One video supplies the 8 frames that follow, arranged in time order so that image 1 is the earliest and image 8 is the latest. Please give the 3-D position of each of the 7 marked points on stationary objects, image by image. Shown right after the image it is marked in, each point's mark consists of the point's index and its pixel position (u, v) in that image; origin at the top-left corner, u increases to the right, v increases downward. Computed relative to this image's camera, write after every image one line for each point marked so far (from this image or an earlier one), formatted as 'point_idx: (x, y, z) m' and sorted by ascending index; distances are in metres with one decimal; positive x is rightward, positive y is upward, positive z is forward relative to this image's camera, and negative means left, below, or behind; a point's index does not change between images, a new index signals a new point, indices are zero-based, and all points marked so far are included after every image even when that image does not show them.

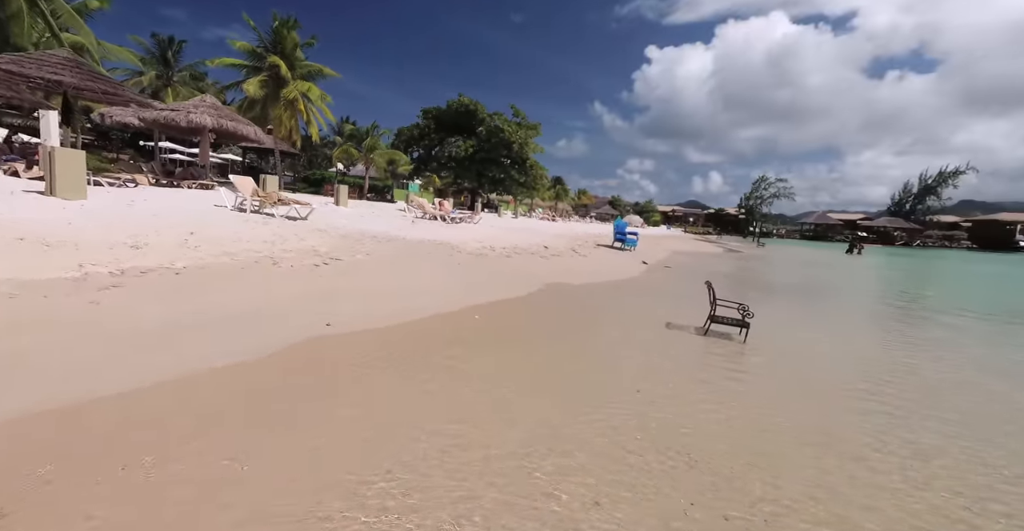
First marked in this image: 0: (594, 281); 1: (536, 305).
0: (+2.1, -0.3, +12.4) m
1: (+0.4, -0.8, +9.6) m
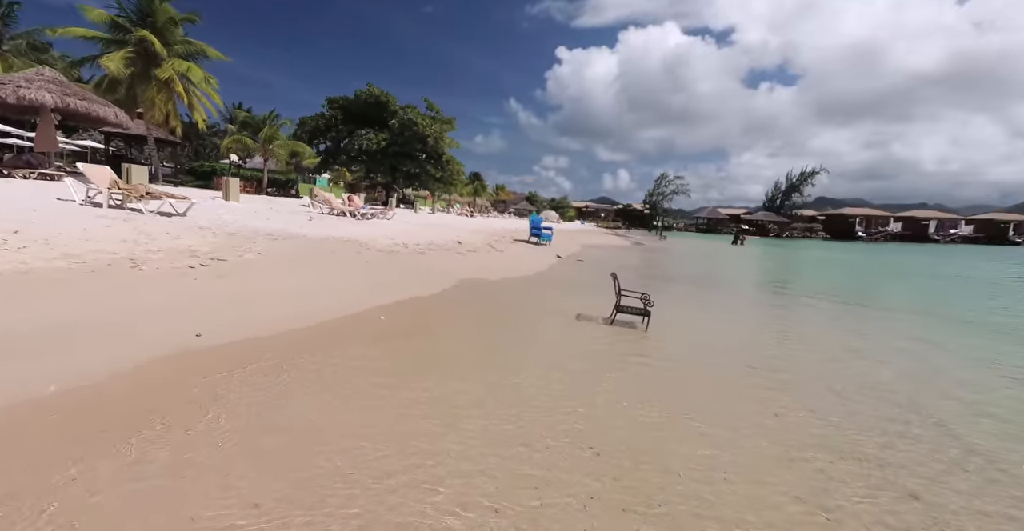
0: (-0.2, -0.2, +12.4) m
1: (-1.4, -0.7, +9.4) m
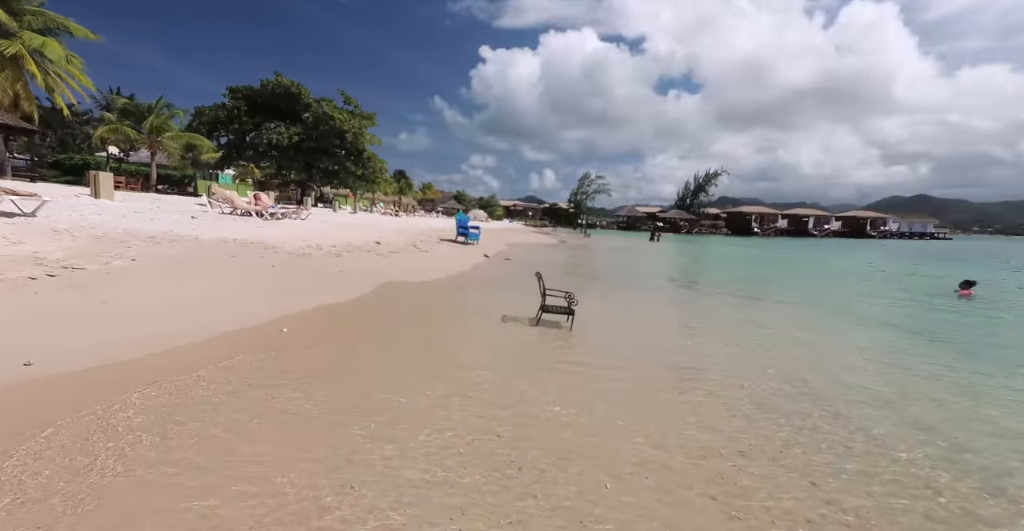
0: (-2.2, -0.2, +11.9) m
1: (-2.9, -0.8, +8.7) m
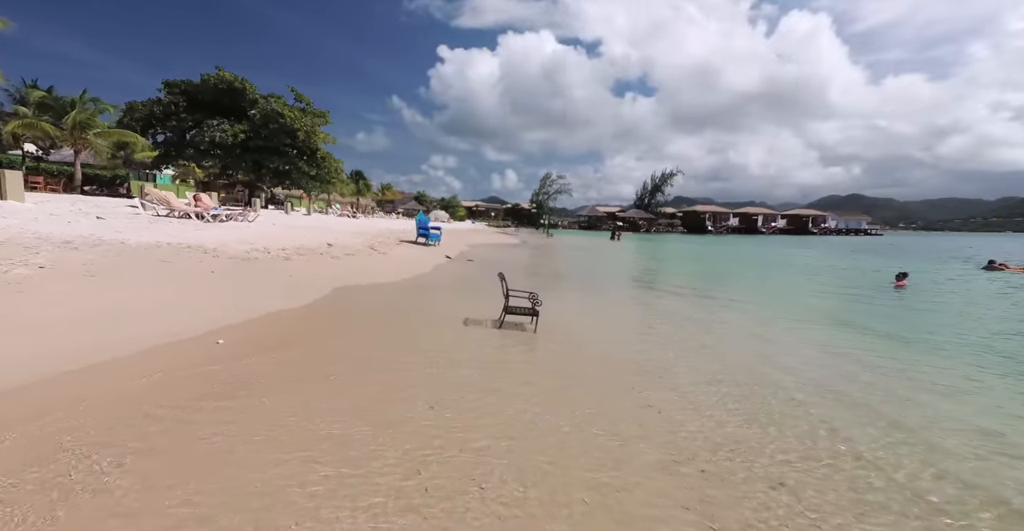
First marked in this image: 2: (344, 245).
0: (-3.2, -0.3, +11.4) m
1: (-3.6, -0.8, +8.2) m
2: (-5.1, +0.6, +14.0) m
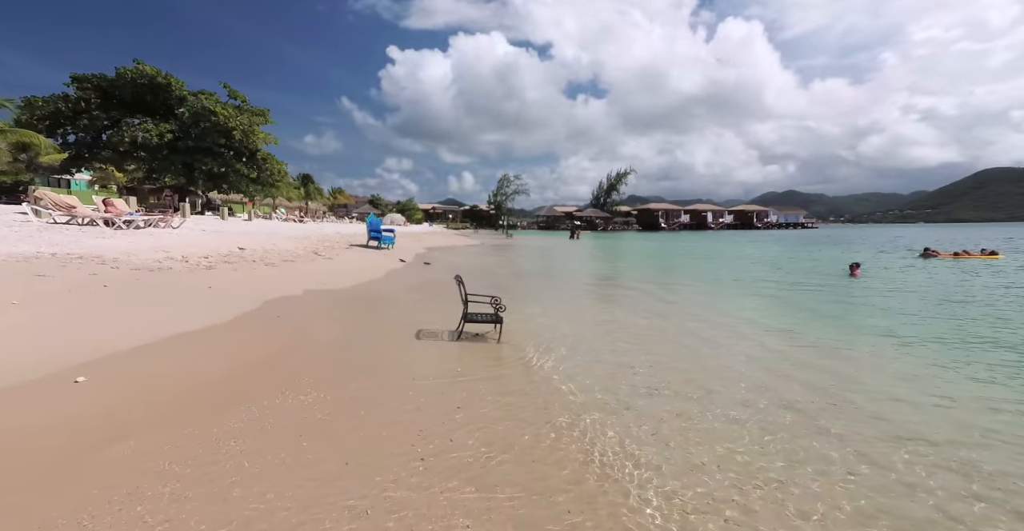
0: (-4.1, -0.4, +10.2) m
1: (-4.2, -1.0, +7.0) m
2: (-6.3, +0.4, +12.6) m
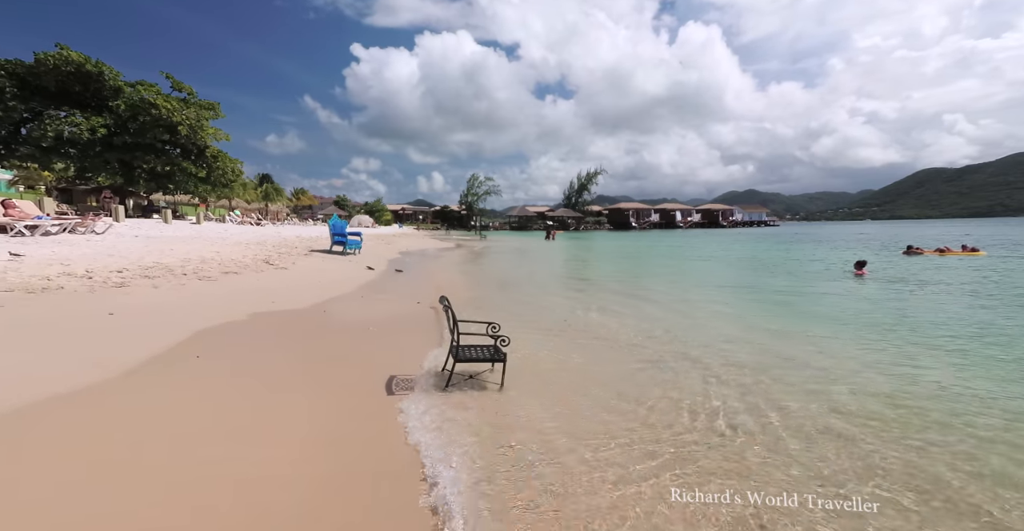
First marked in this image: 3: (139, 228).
0: (-4.3, -0.6, +8.5) m
1: (-4.2, -1.2, +5.3) m
2: (-6.7, +0.1, +10.8) m
3: (-13.7, +1.4, +17.1) m
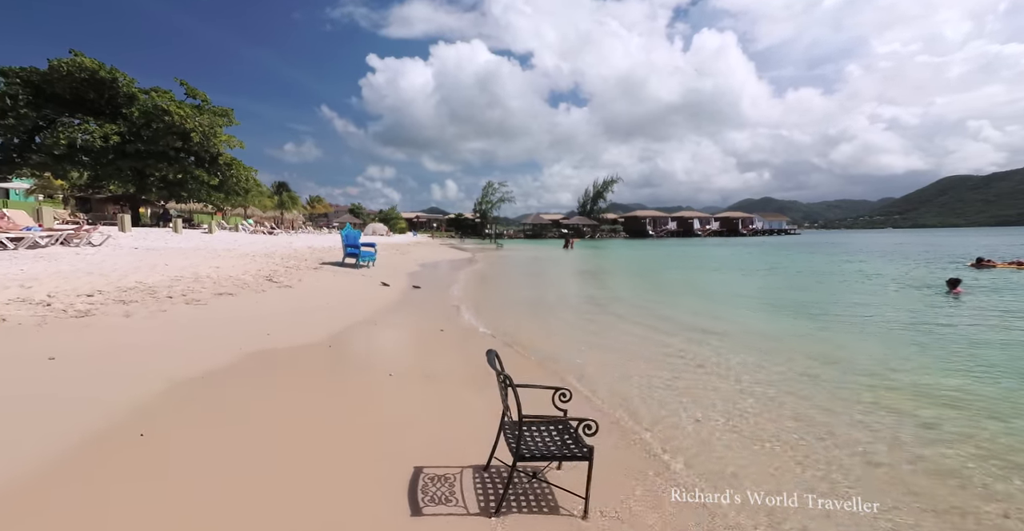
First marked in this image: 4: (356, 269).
0: (-3.6, -1.0, +7.2) m
1: (-3.6, -1.5, +3.9) m
2: (-5.9, -0.2, +9.6) m
3: (-12.8, +0.9, +16.0) m
4: (-5.3, -0.1, +16.0) m
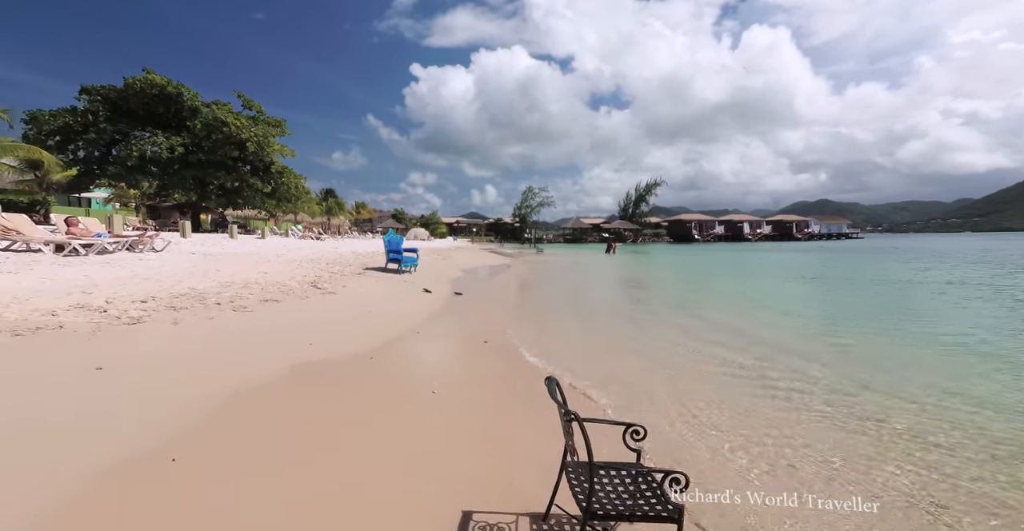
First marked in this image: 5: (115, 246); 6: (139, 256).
0: (-2.9, -1.1, +7.1) m
1: (-3.2, -1.6, +3.9) m
2: (-5.0, -0.4, +9.7) m
3: (-11.3, +0.8, +16.7) m
4: (-3.9, -0.3, +16.0) m
5: (-10.6, +0.5, +12.2) m
6: (-9.3, +0.3, +11.4) m
